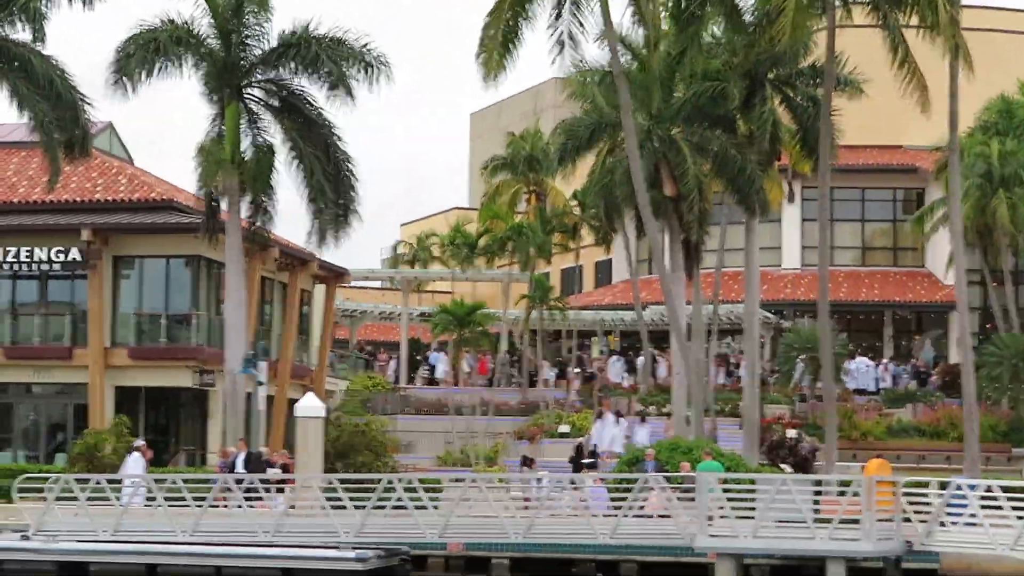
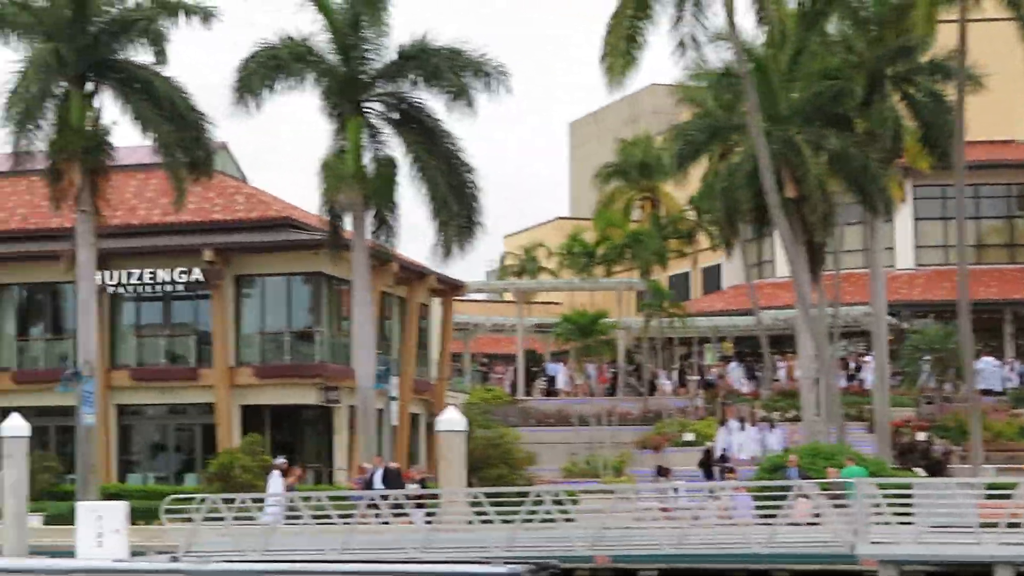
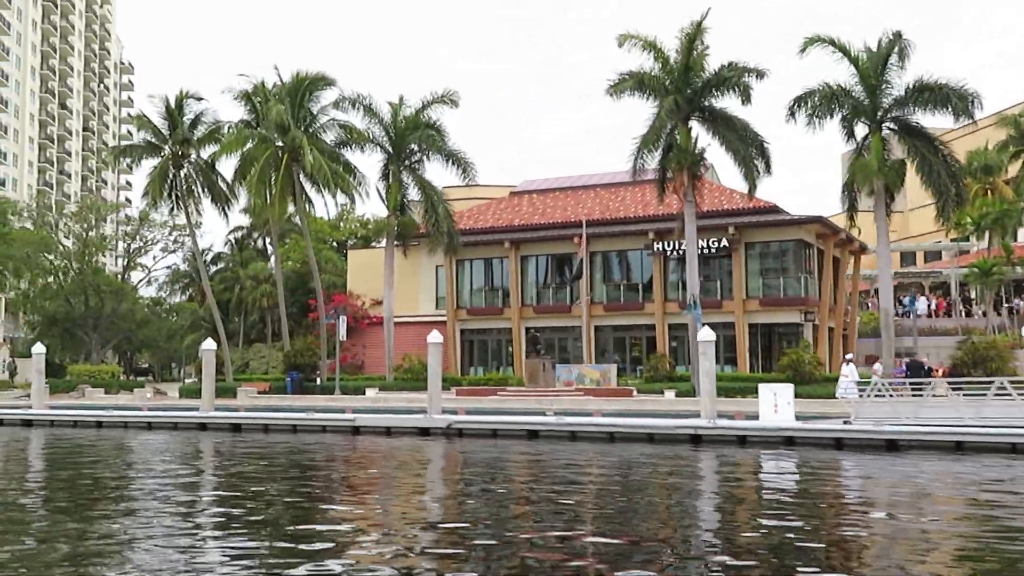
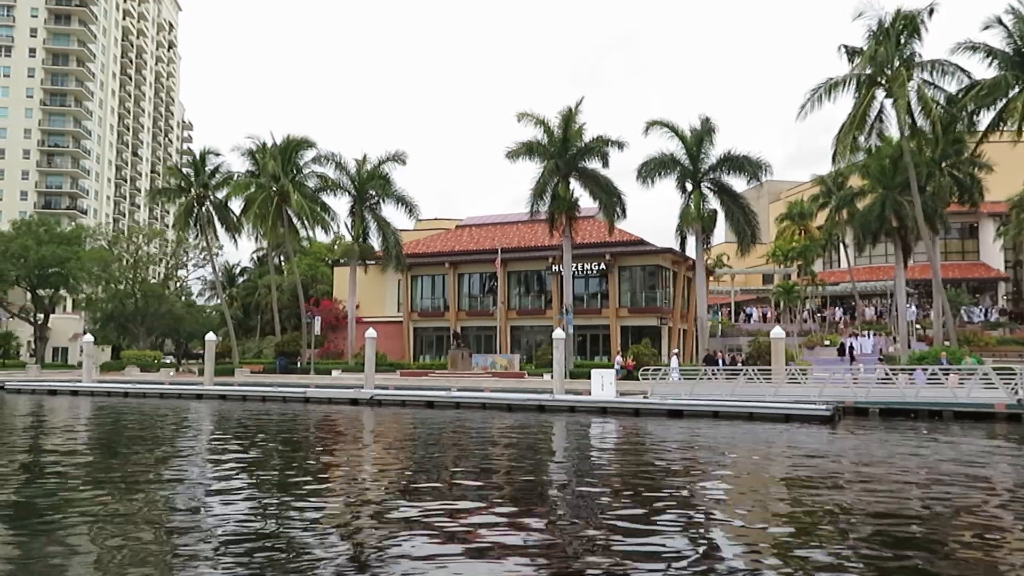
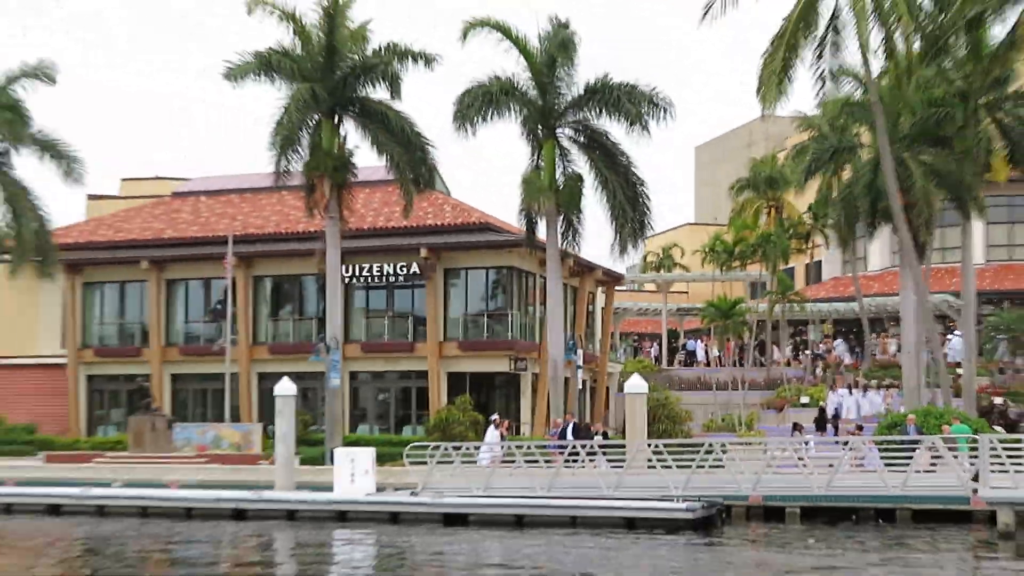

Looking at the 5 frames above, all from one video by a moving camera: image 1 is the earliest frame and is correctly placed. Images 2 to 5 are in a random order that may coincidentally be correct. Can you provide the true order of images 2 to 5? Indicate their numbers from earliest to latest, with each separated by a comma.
2, 5, 4, 3
